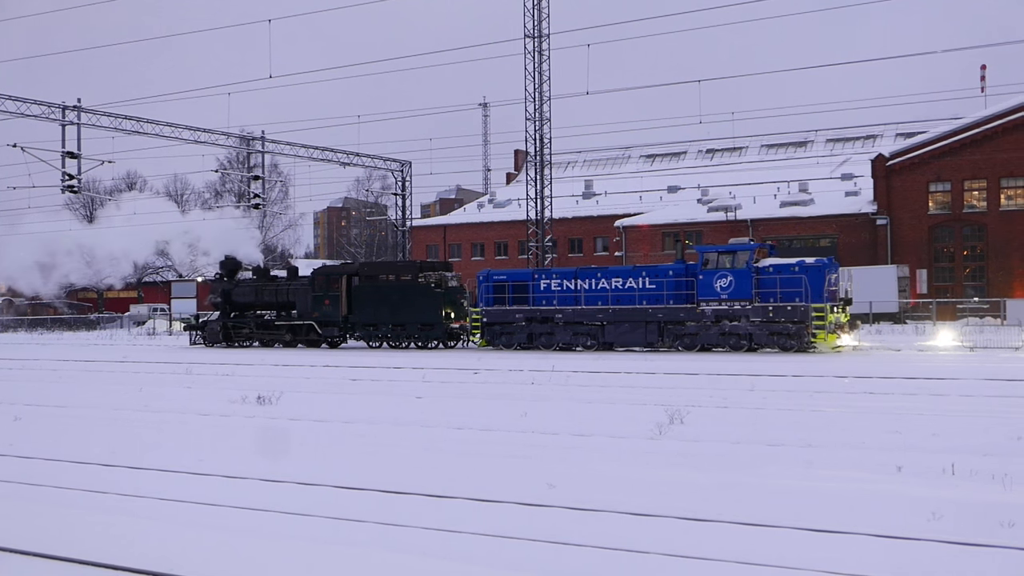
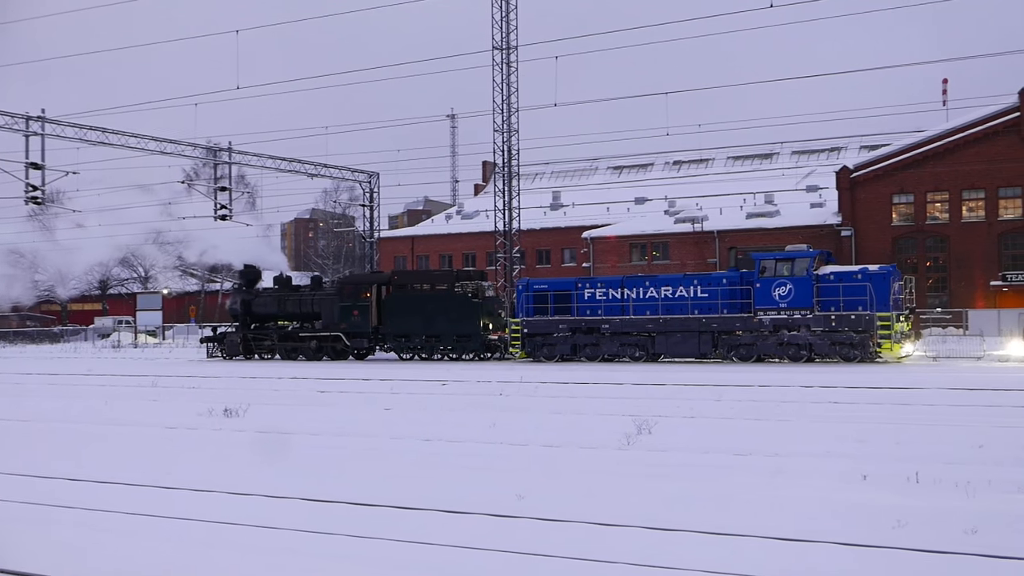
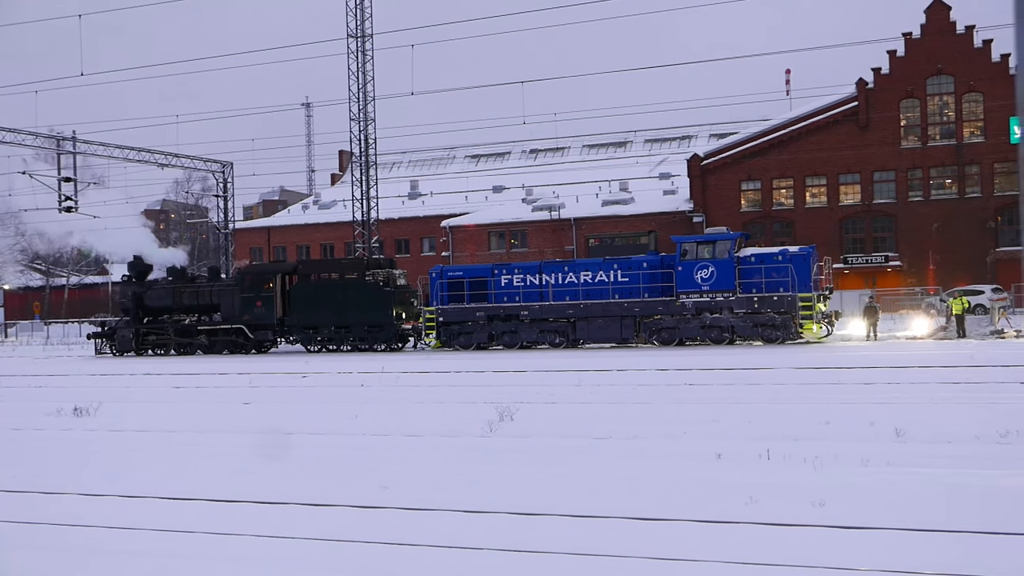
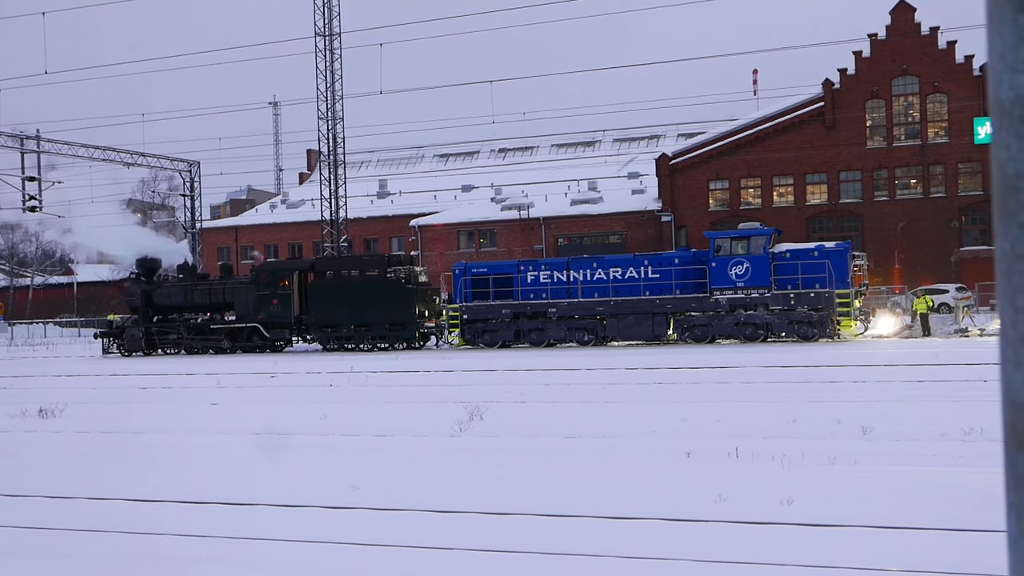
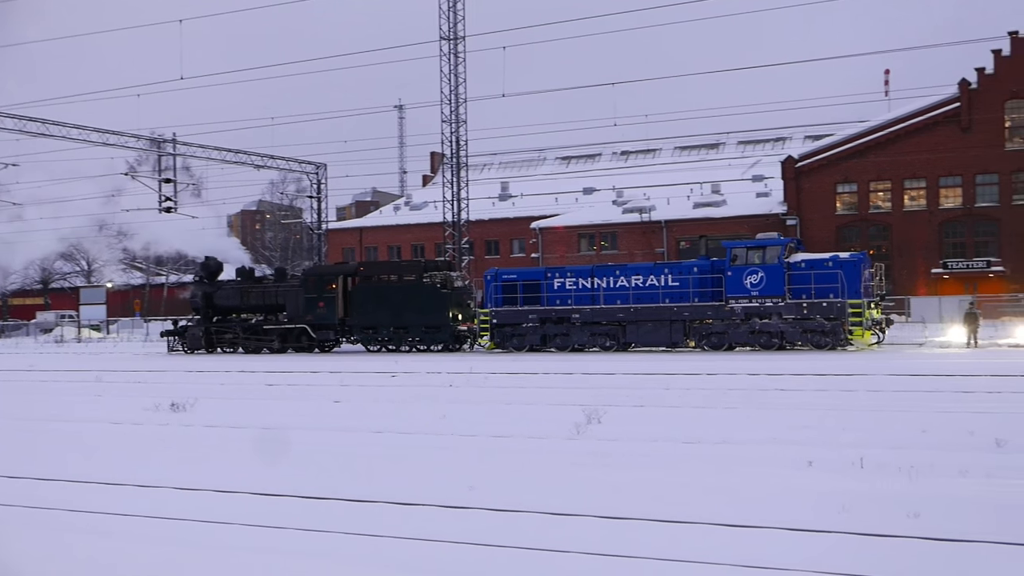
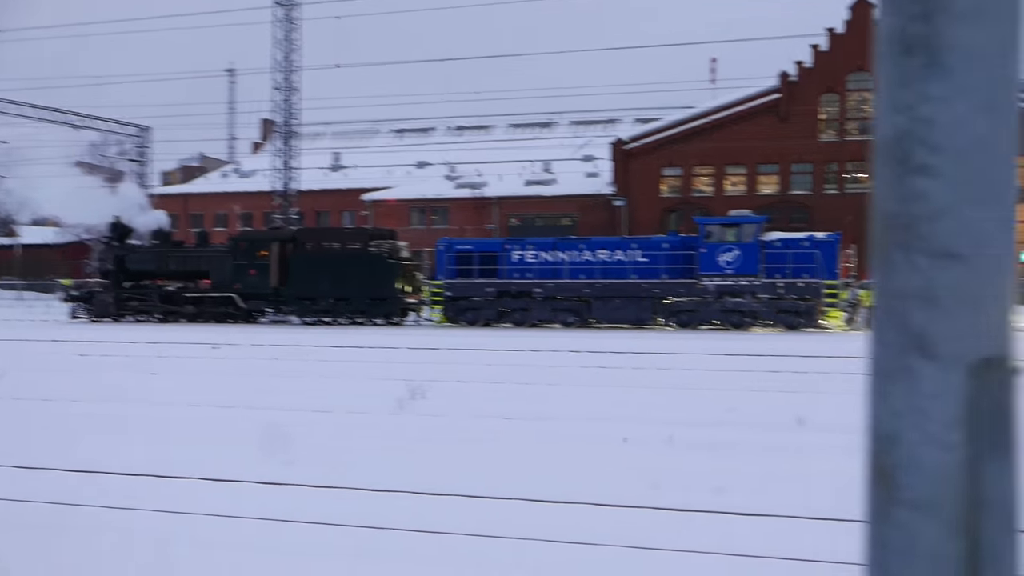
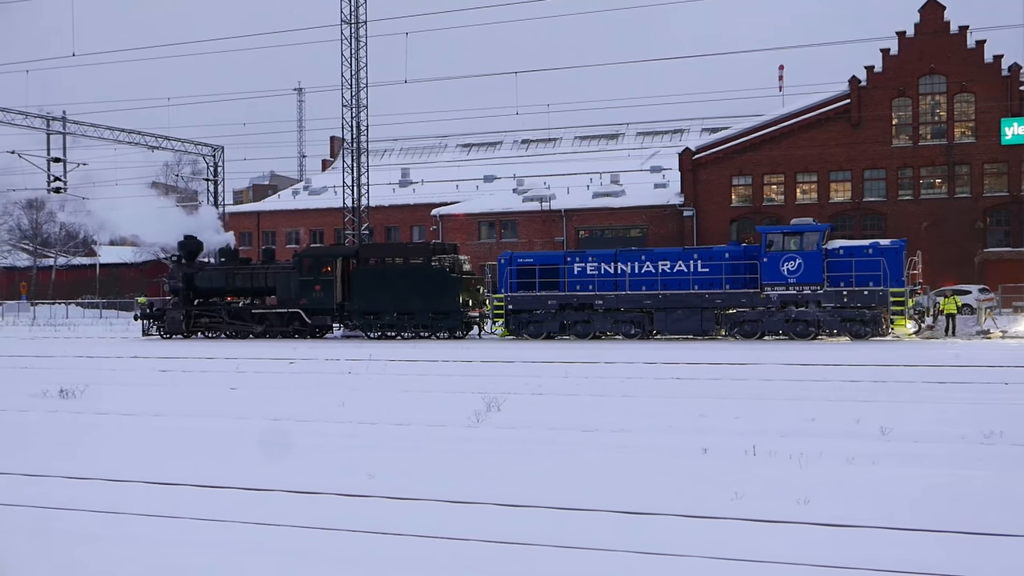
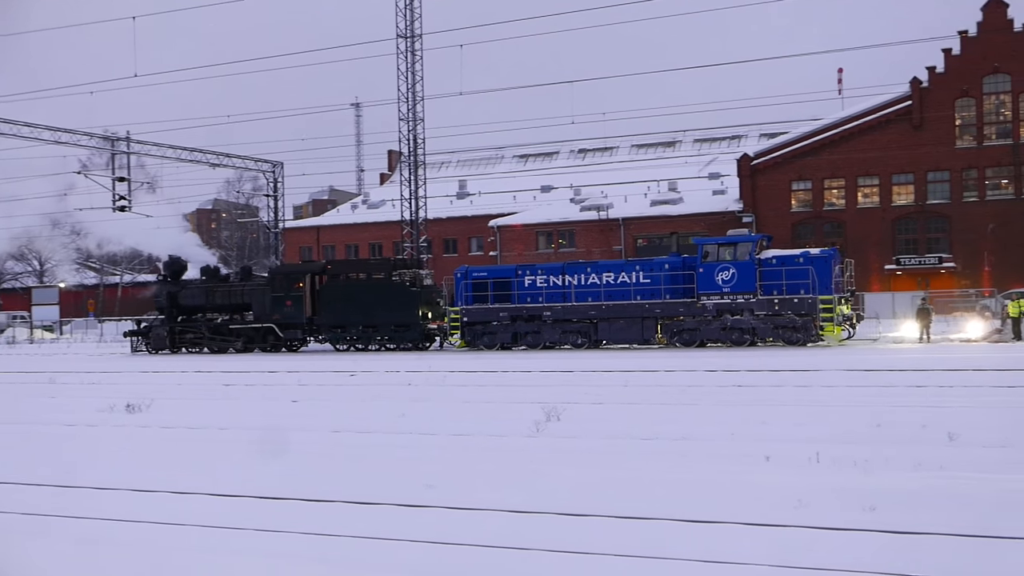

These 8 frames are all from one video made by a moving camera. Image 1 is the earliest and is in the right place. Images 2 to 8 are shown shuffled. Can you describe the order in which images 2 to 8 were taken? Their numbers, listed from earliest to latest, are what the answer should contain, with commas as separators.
2, 5, 8, 3, 4, 7, 6
